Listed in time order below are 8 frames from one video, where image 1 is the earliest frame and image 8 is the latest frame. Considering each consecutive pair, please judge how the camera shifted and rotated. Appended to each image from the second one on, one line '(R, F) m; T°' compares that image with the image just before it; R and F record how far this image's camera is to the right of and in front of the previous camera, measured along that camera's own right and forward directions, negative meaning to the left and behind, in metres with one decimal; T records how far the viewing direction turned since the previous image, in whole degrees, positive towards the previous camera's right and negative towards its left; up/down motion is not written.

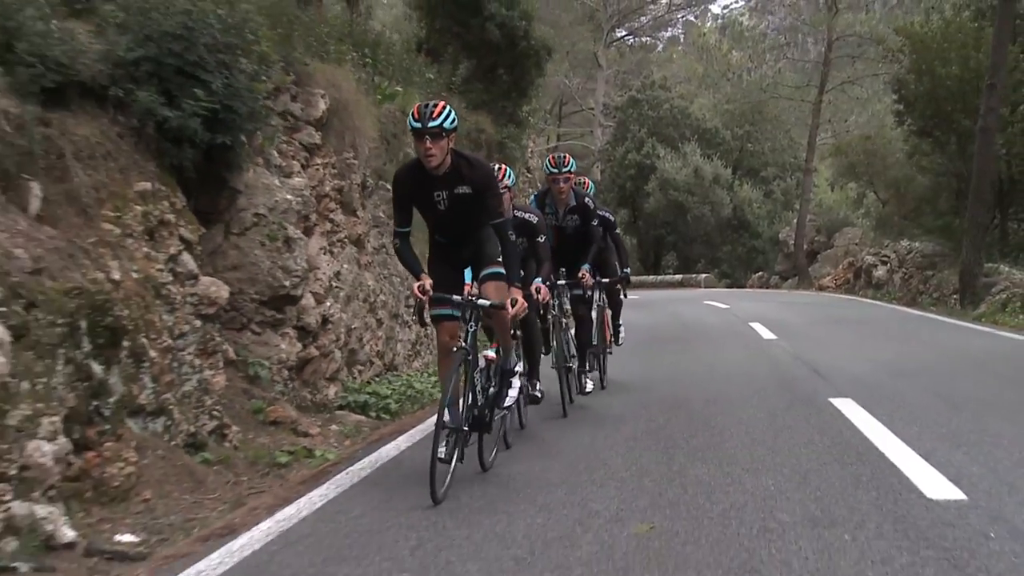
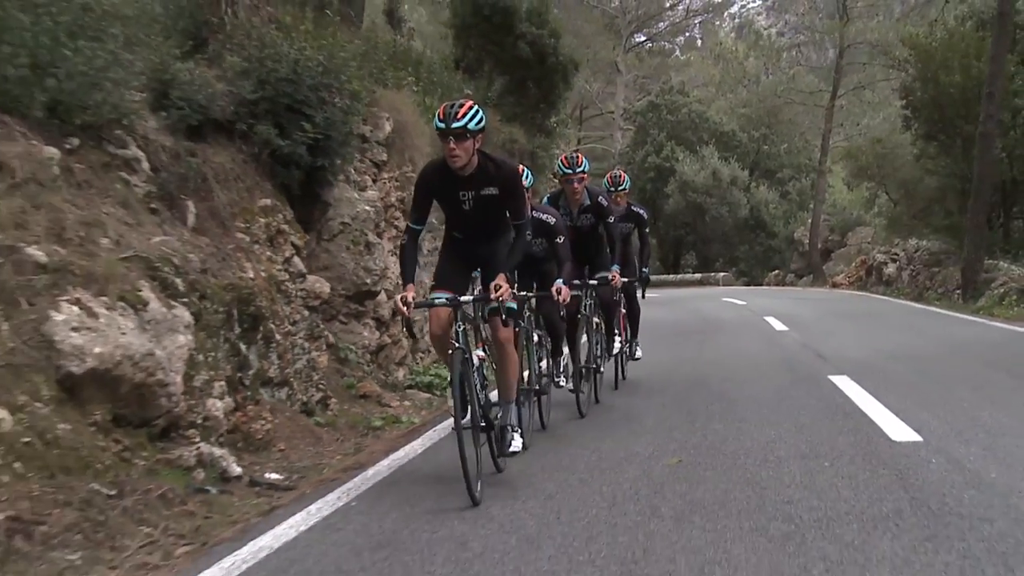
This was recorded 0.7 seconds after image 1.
(-0.2, -1.5) m; -1°
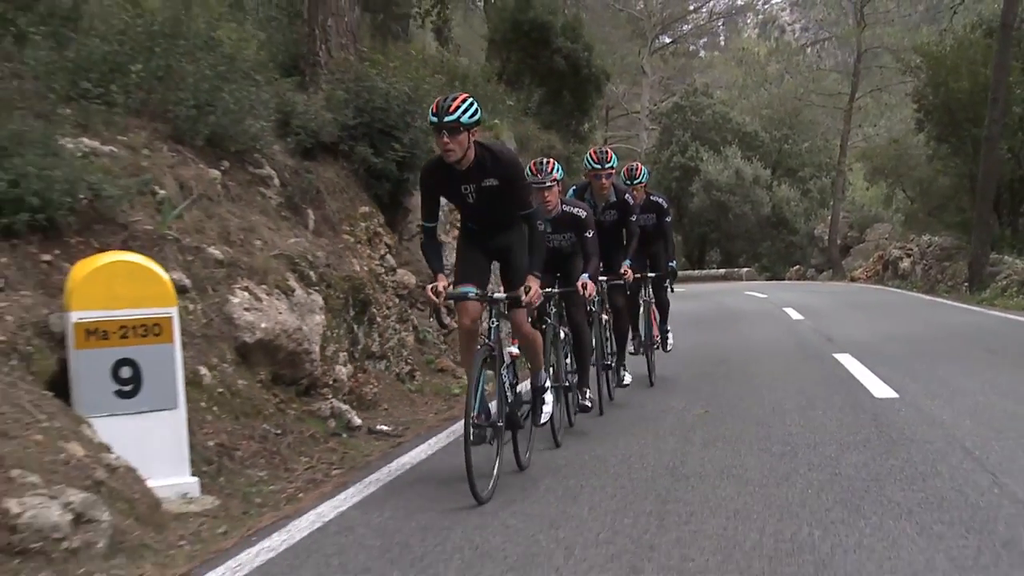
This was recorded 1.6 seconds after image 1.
(-0.2, -1.7) m; -1°
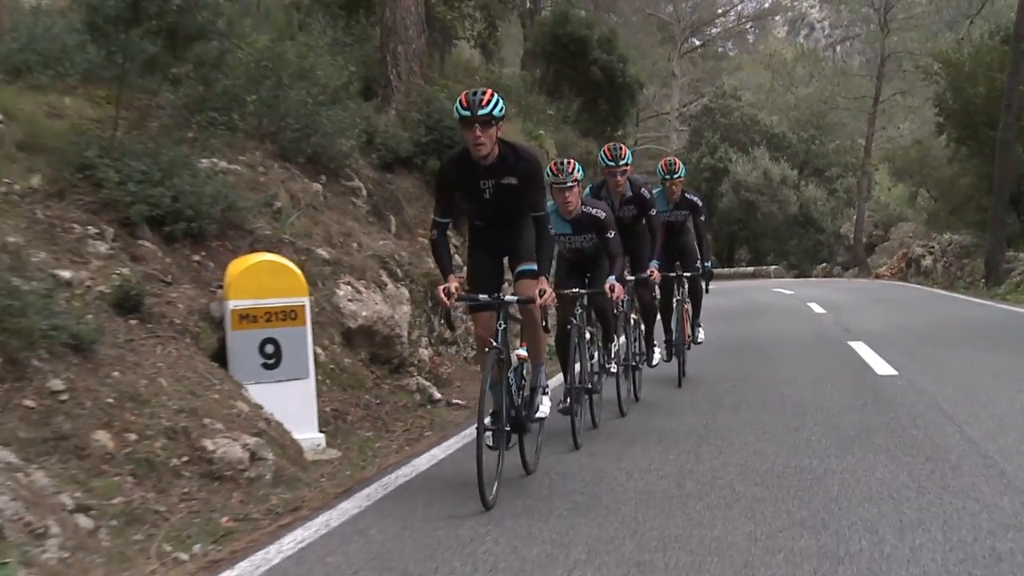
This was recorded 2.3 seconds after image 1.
(-0.2, -1.4) m; -1°
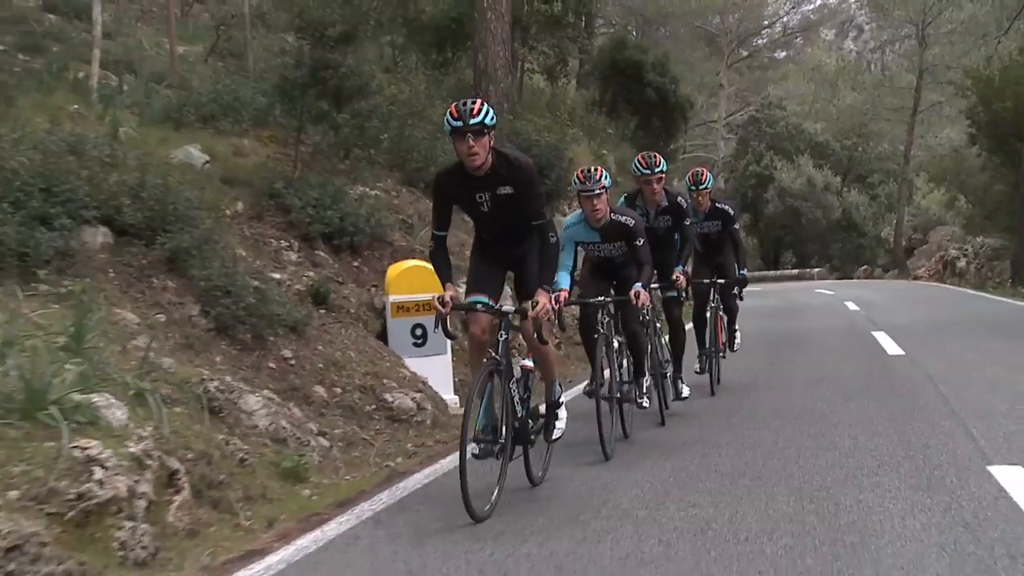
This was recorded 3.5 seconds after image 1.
(-0.3, -2.2) m; -2°
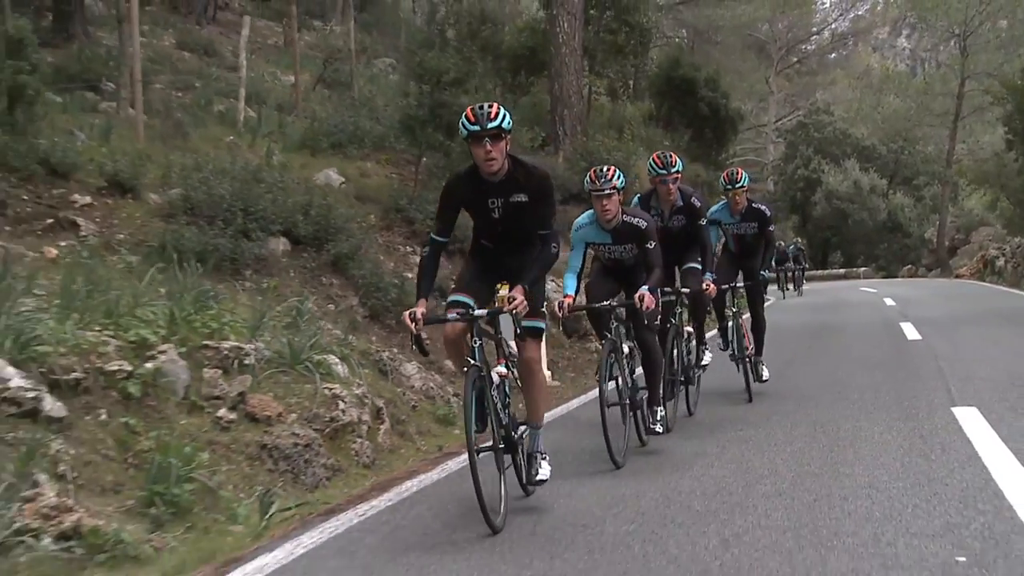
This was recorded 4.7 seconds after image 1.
(-0.3, -2.1) m; -2°
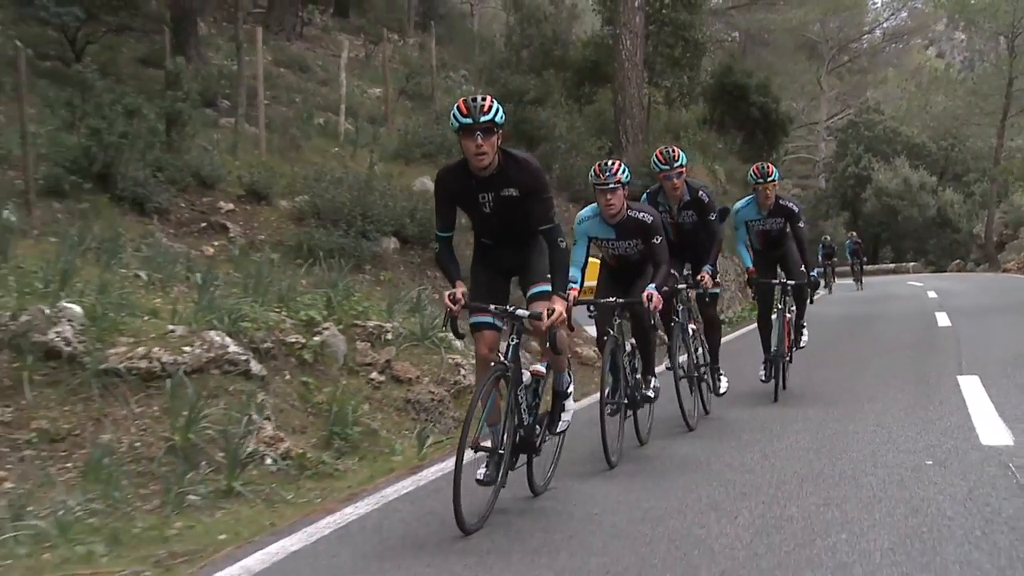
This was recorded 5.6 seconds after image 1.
(-0.2, -1.6) m; -2°
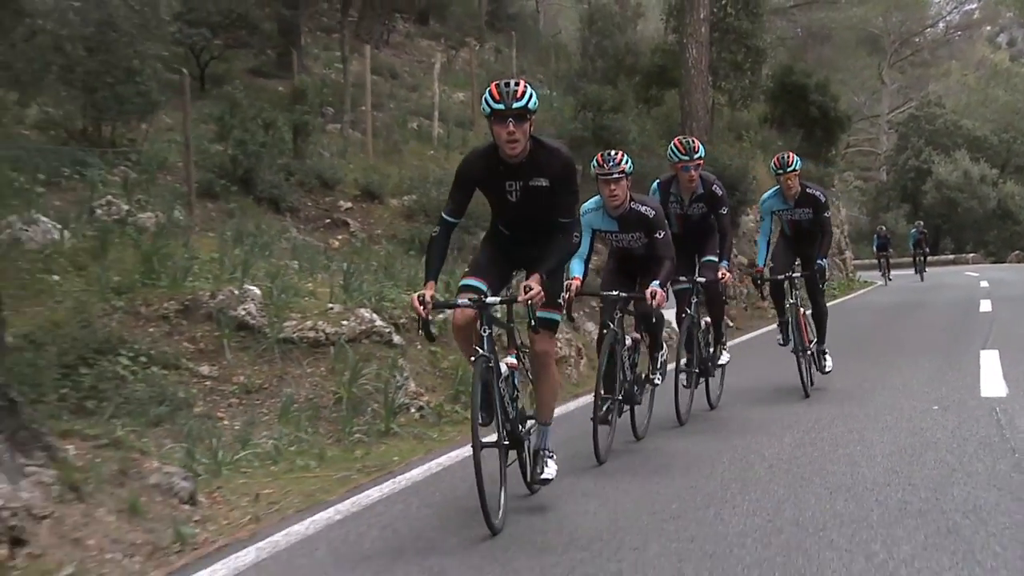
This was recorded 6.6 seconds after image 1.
(-0.2, -1.6) m; -3°
